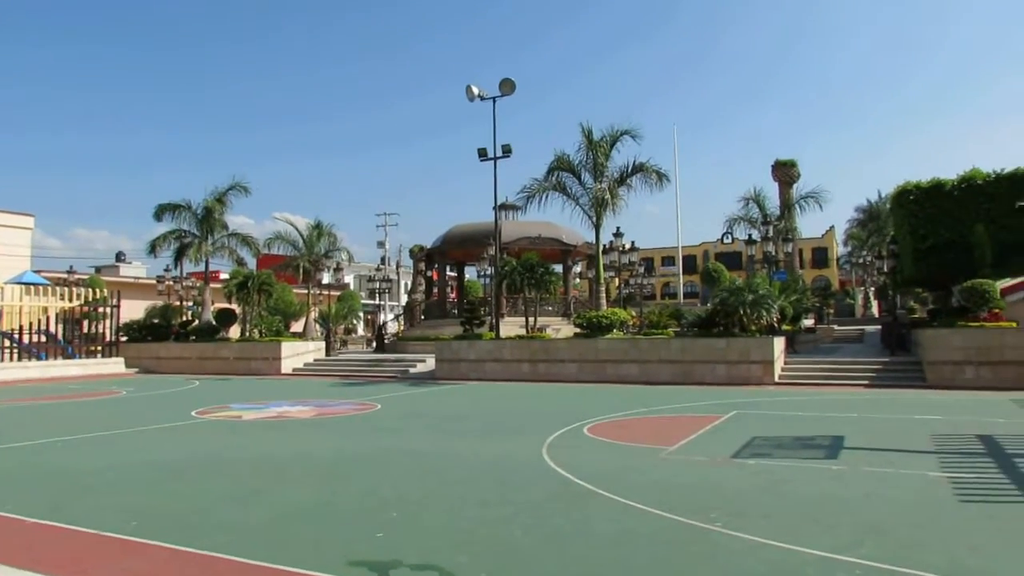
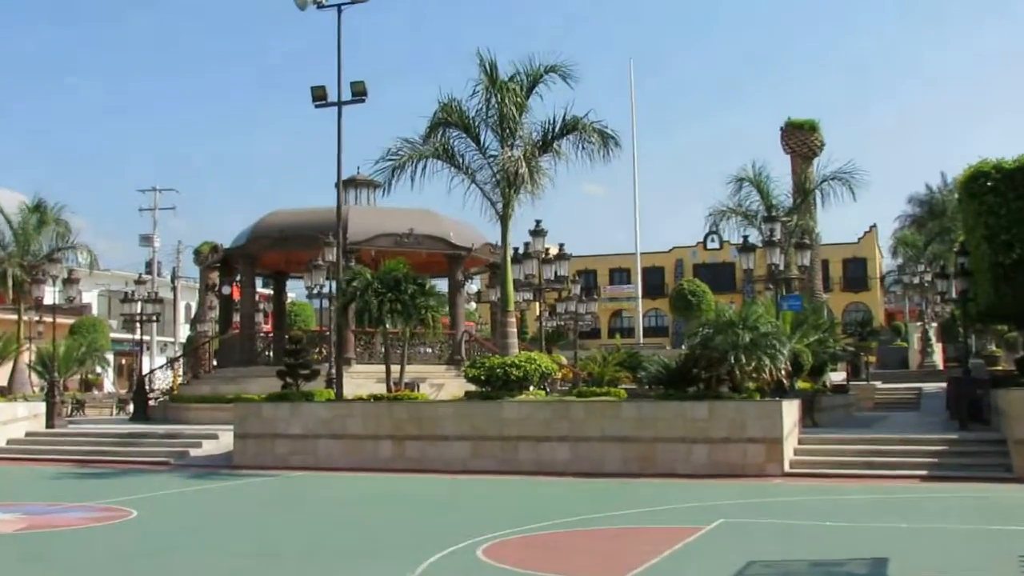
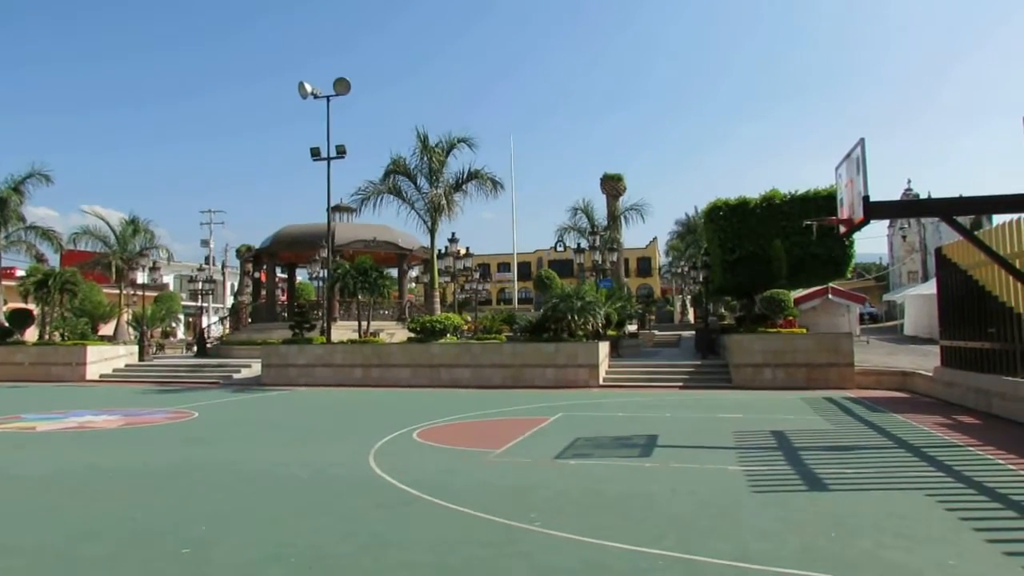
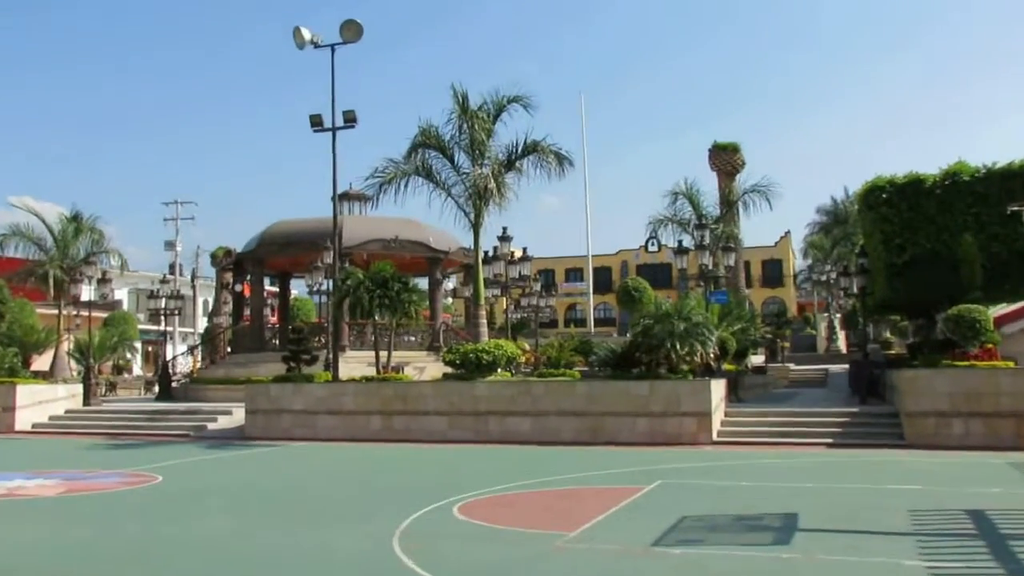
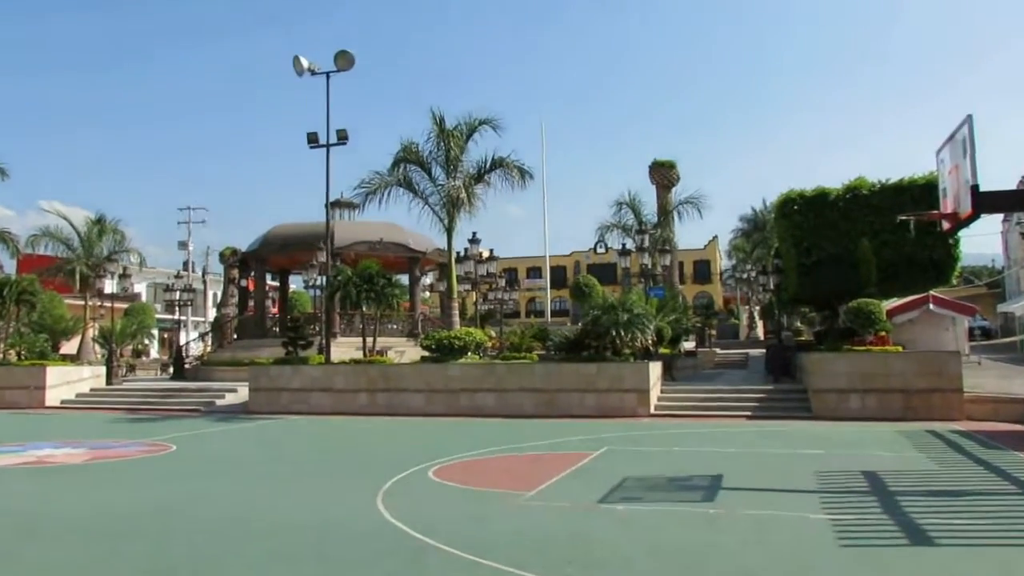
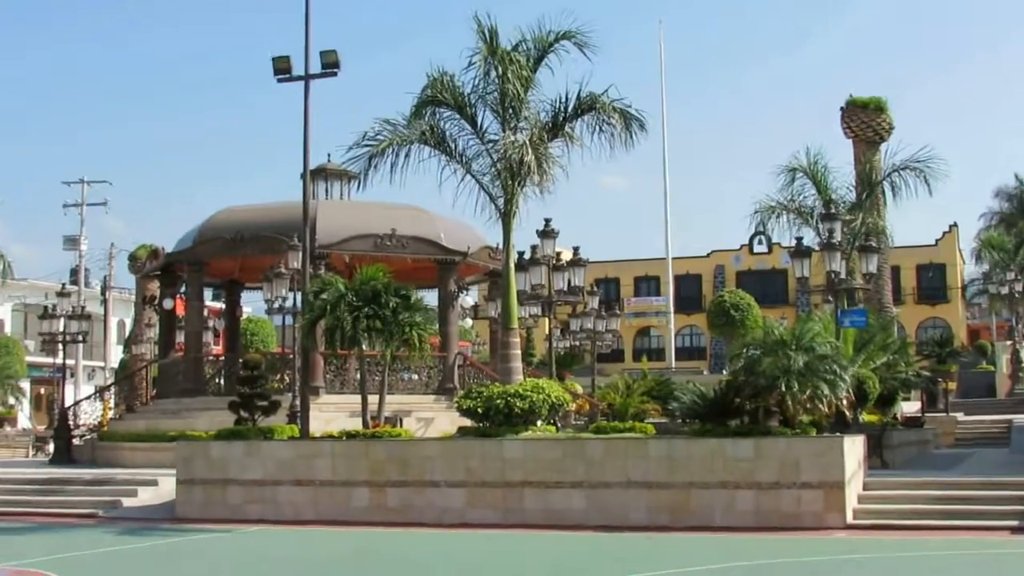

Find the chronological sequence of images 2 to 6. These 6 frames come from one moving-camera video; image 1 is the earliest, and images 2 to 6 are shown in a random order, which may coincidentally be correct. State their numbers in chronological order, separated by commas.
3, 5, 4, 2, 6
